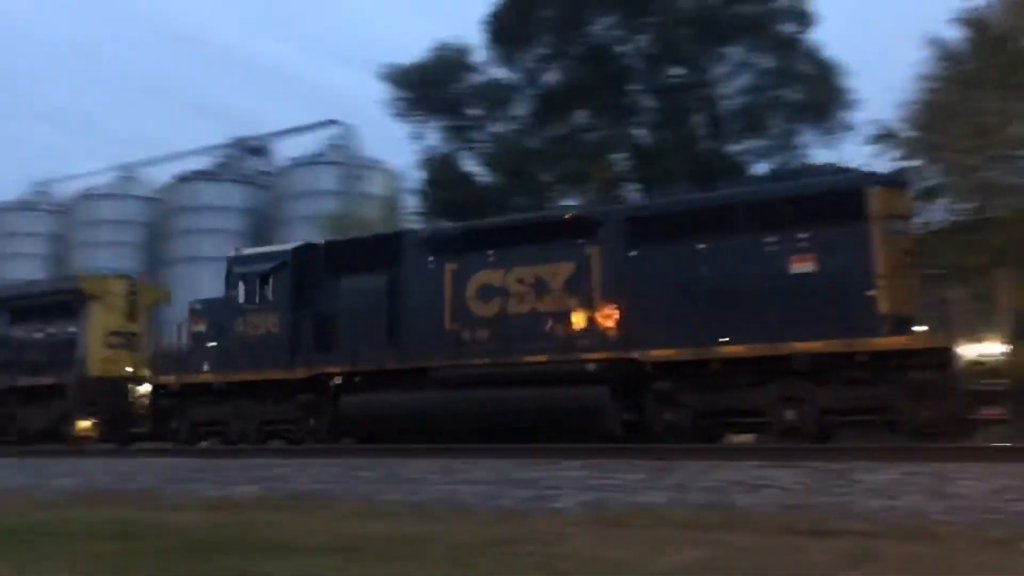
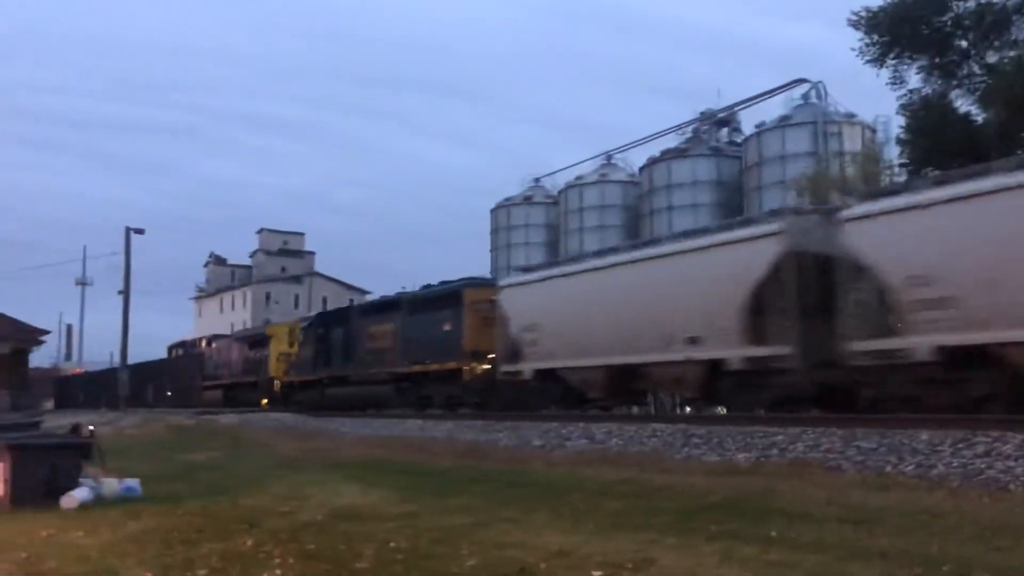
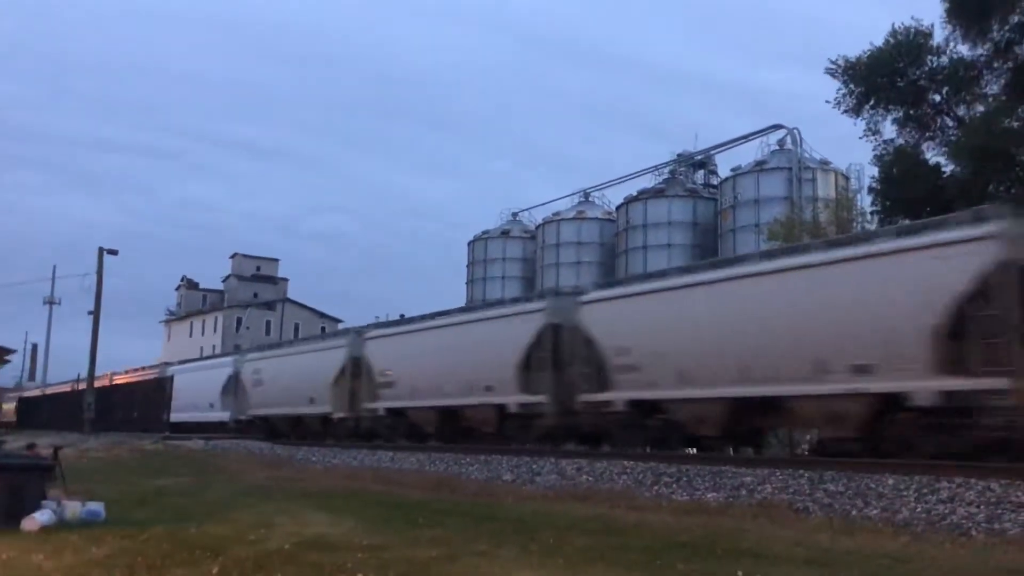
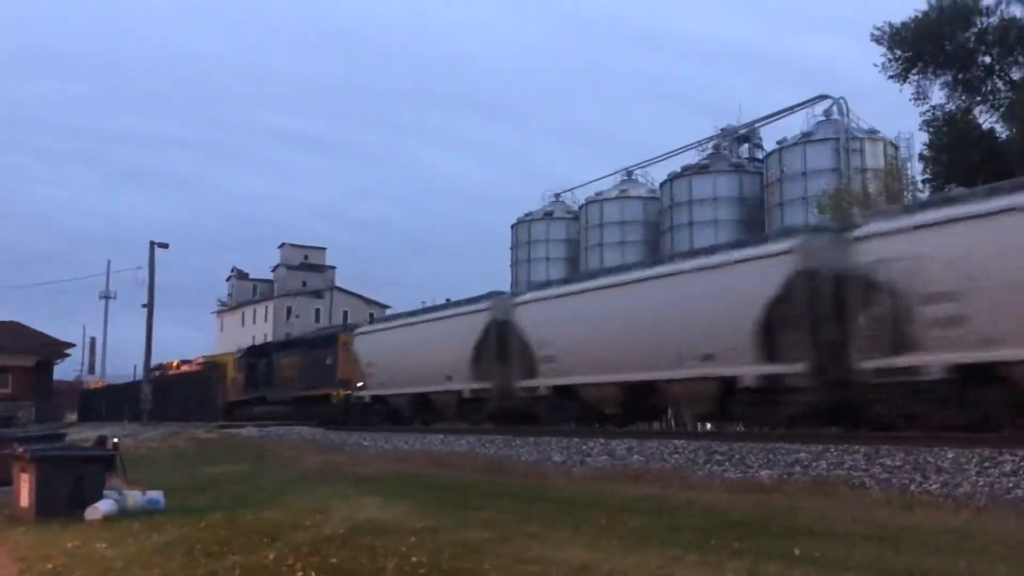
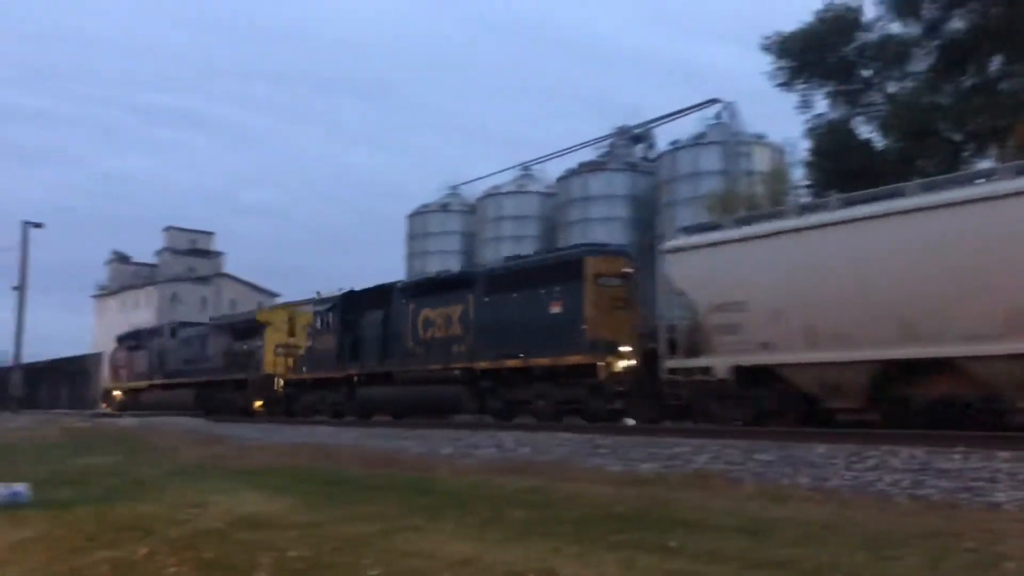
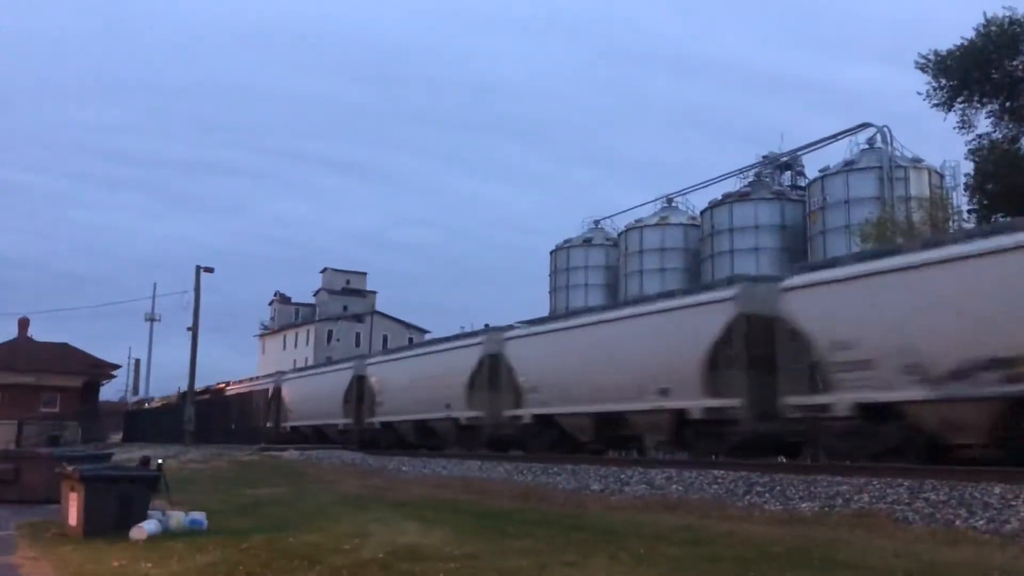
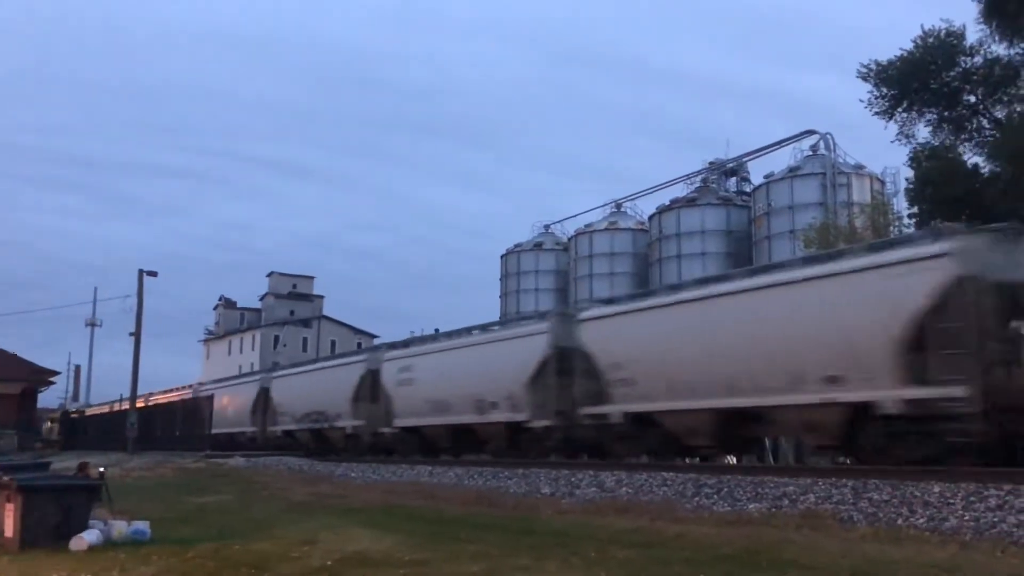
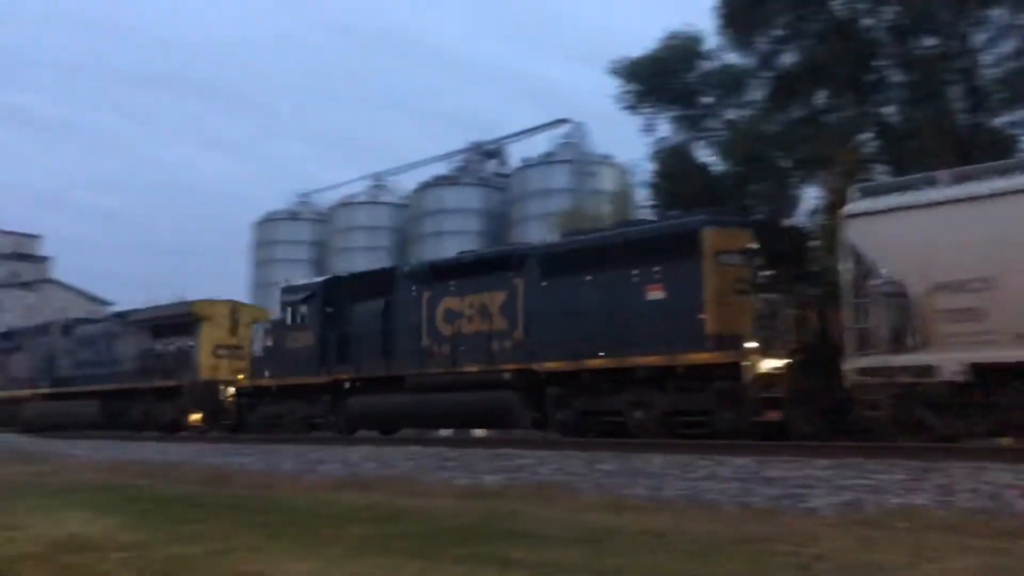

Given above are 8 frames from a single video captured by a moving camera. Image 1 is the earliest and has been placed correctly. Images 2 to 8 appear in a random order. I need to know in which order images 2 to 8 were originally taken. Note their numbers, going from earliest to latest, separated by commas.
8, 5, 2, 4, 6, 7, 3
